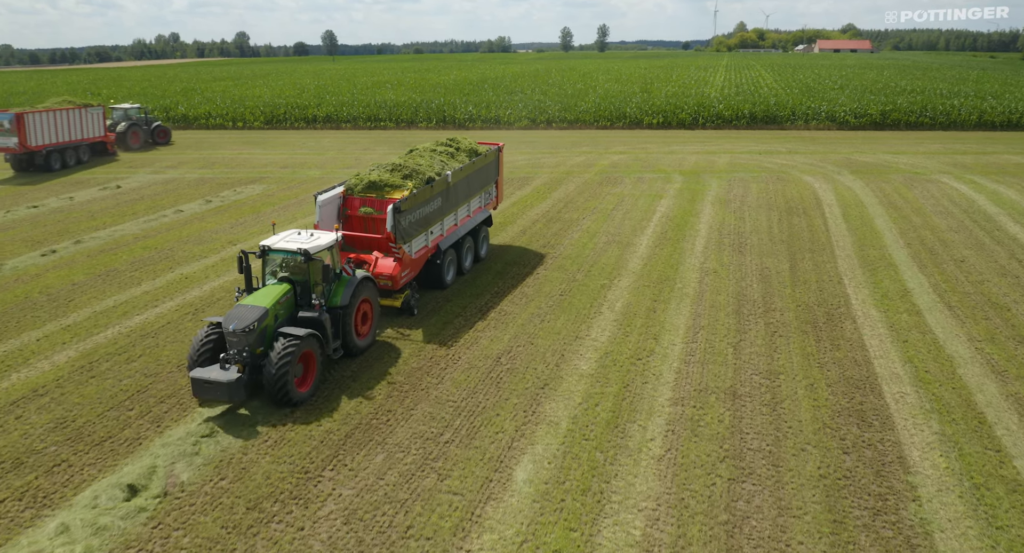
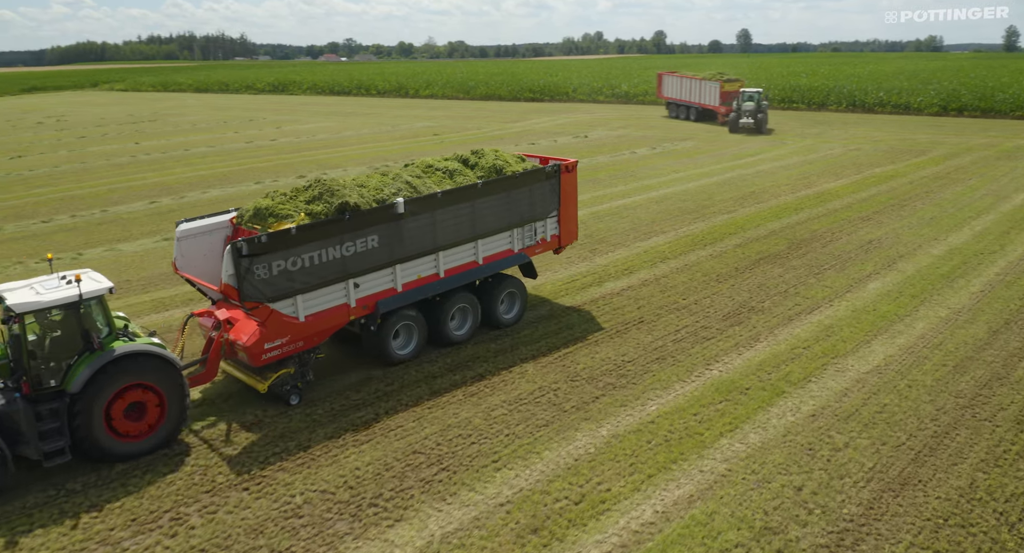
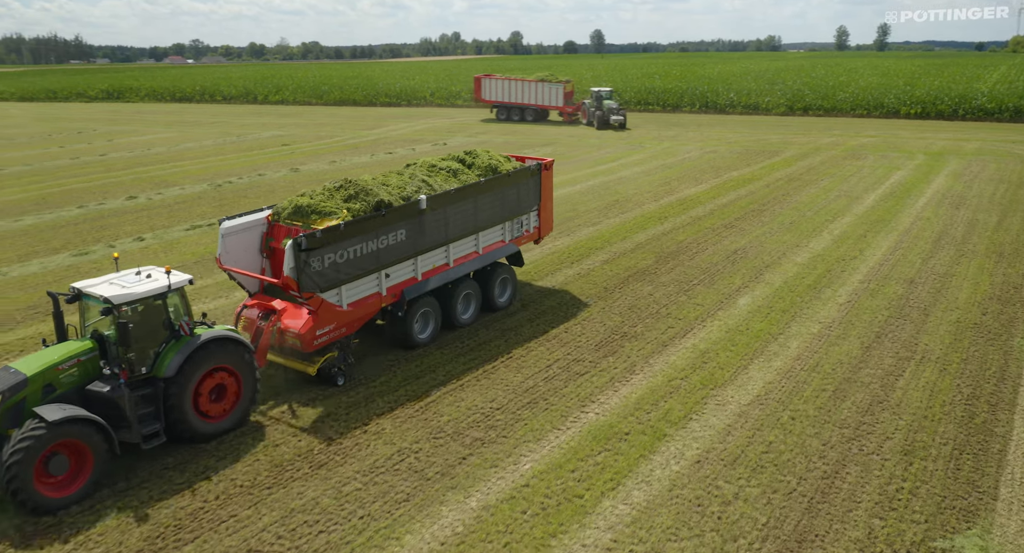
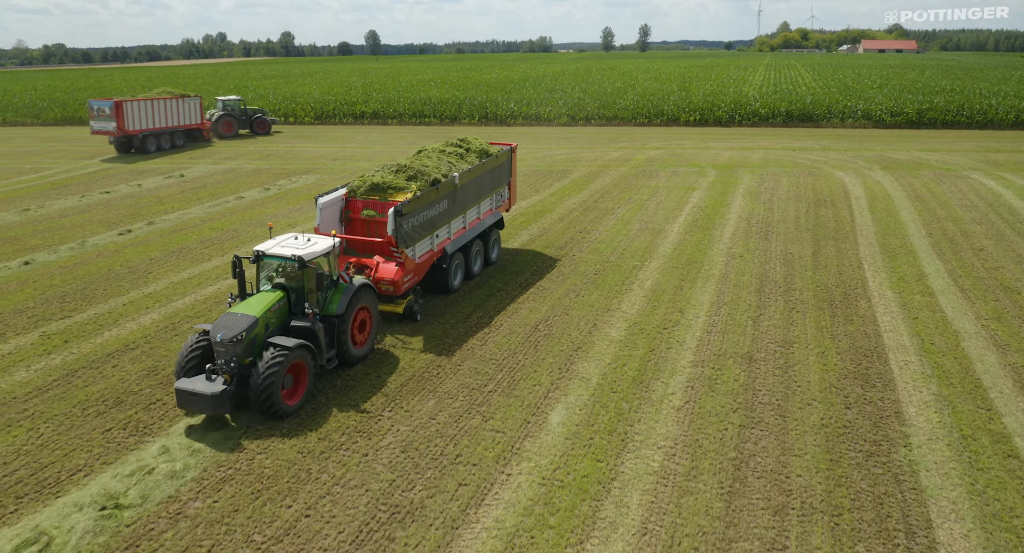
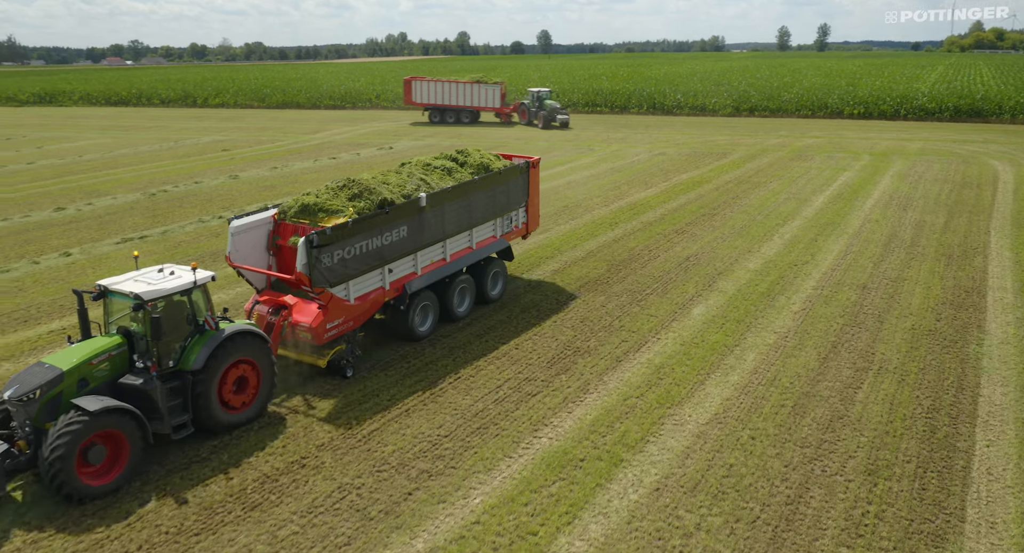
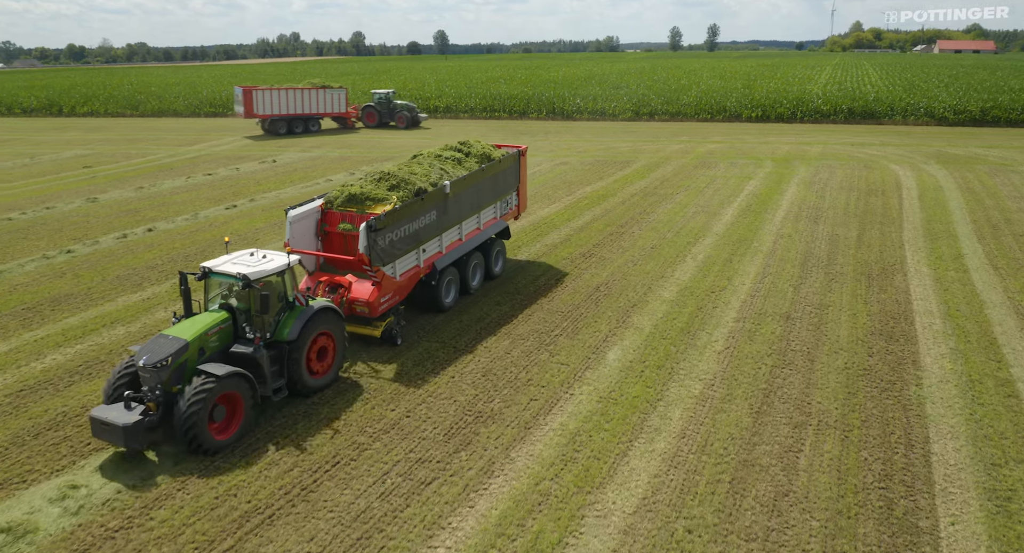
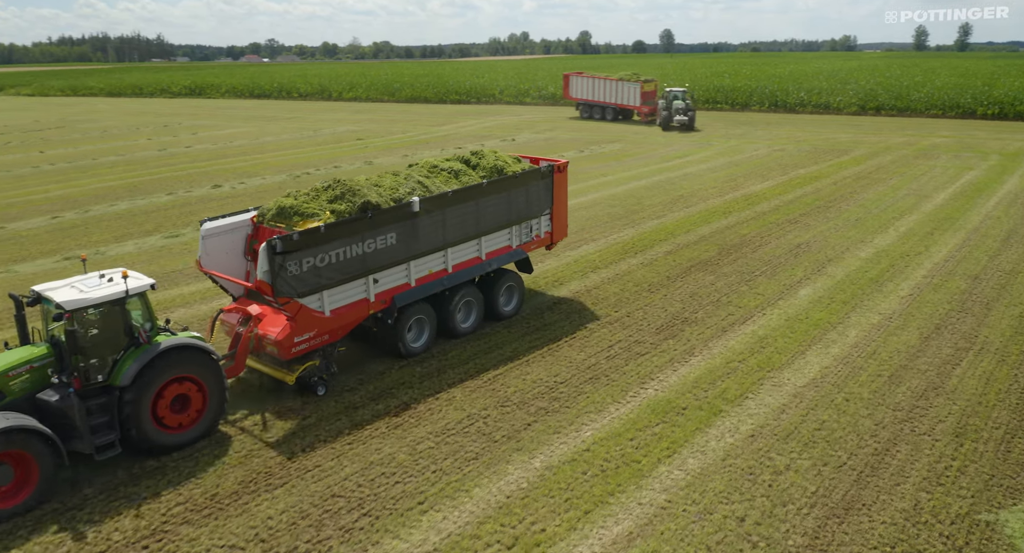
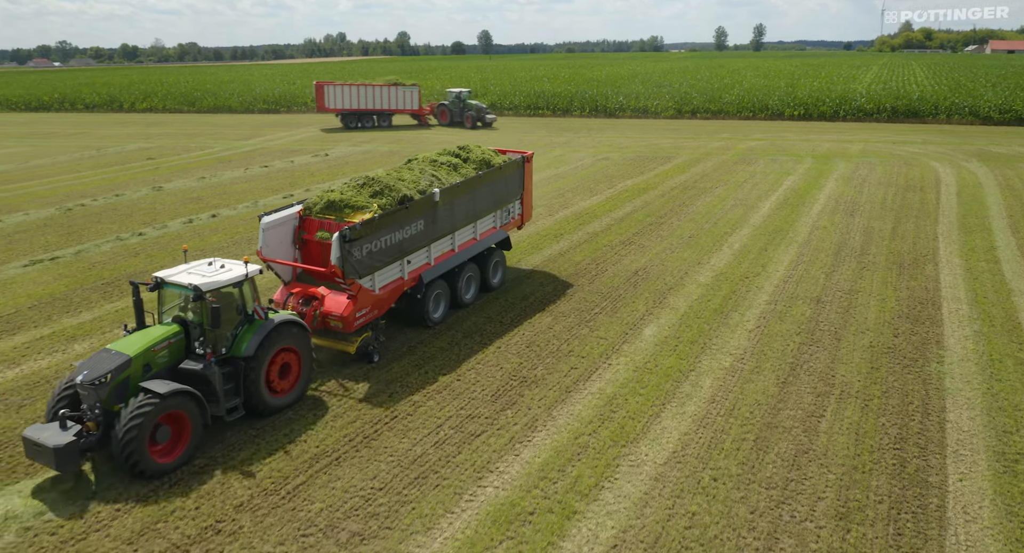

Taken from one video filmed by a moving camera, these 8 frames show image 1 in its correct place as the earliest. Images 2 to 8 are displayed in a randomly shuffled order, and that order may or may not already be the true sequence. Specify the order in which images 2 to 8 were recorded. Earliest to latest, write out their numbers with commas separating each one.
4, 6, 8, 5, 3, 7, 2
